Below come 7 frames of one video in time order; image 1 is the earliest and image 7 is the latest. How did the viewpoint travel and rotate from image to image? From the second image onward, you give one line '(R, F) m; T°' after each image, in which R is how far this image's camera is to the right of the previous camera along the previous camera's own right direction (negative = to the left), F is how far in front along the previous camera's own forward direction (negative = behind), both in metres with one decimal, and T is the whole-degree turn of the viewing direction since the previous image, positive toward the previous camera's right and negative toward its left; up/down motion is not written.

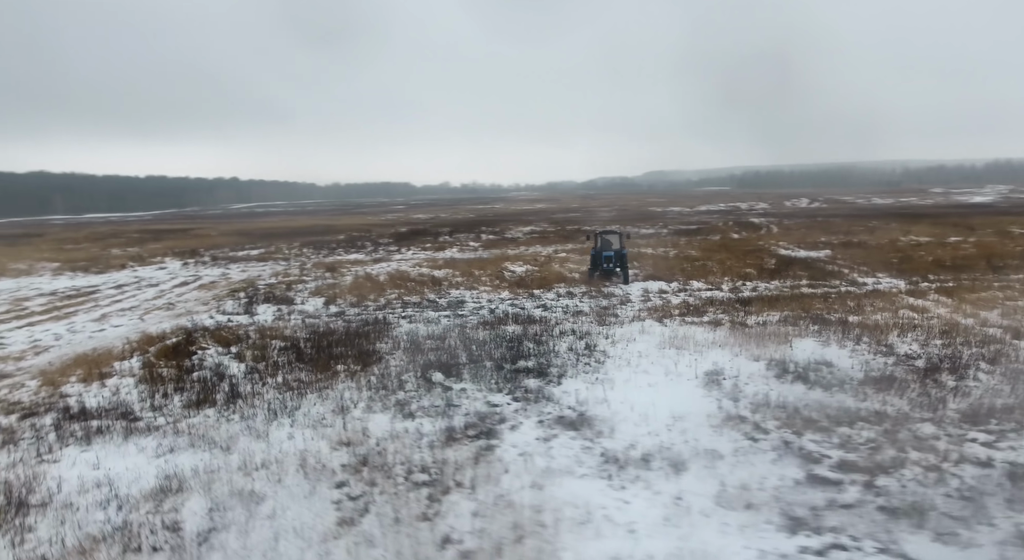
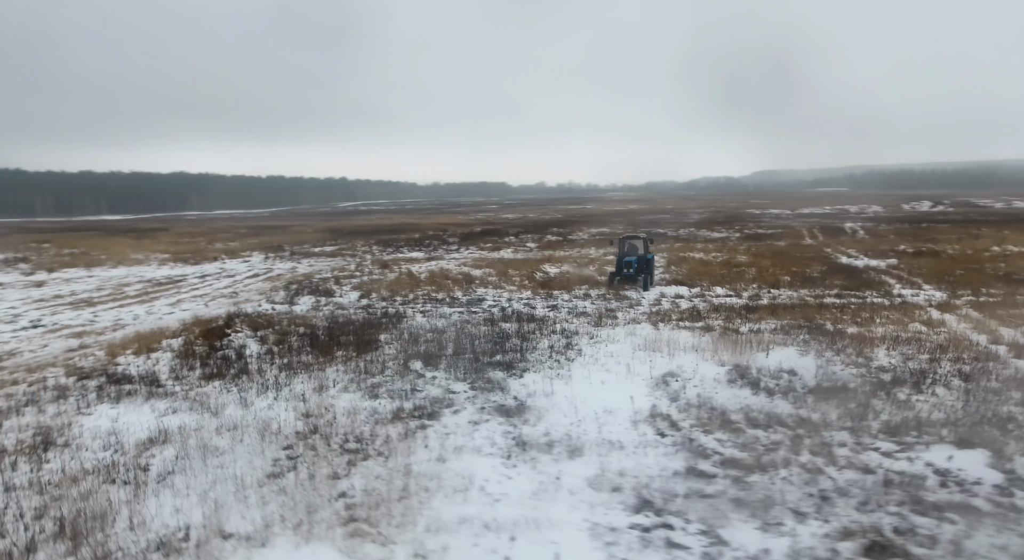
(+1.7, -0.6) m; -9°
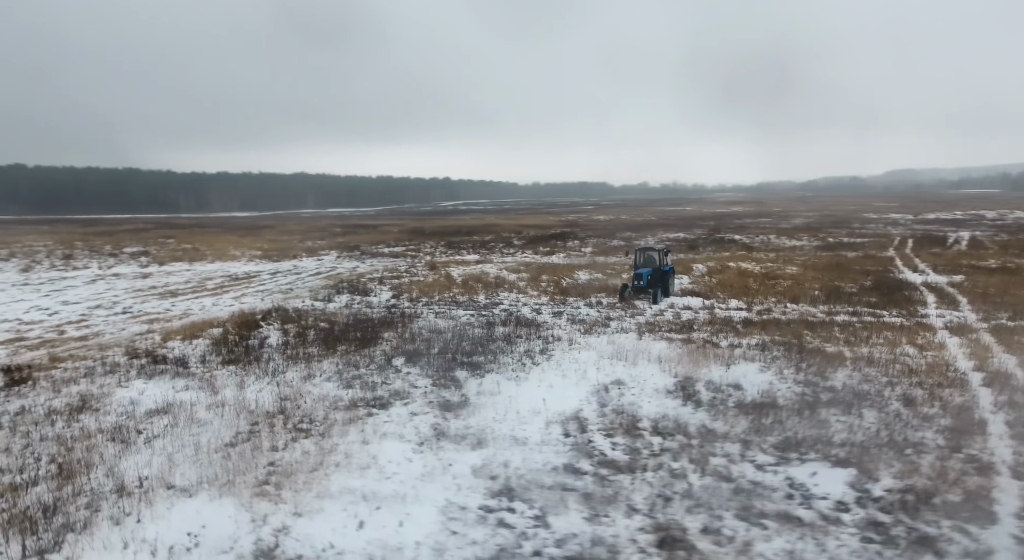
(+1.9, -0.7) m; -9°
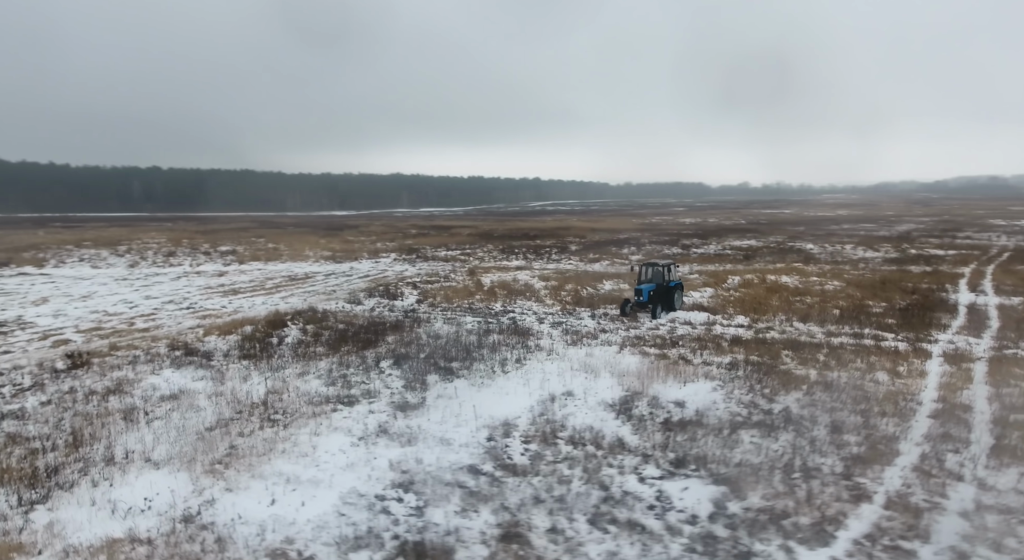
(+1.9, -0.6) m; -8°
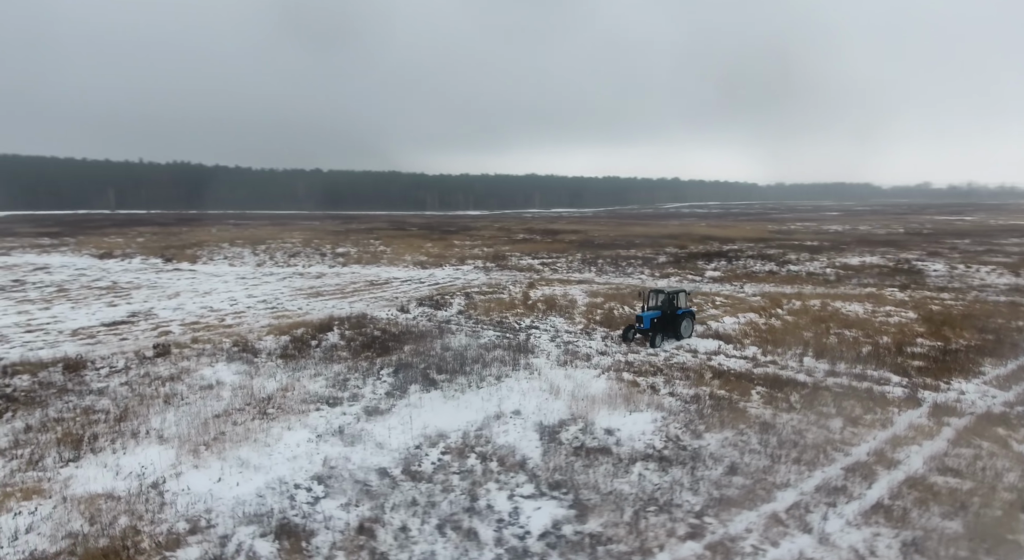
(+2.8, -0.7) m; -12°
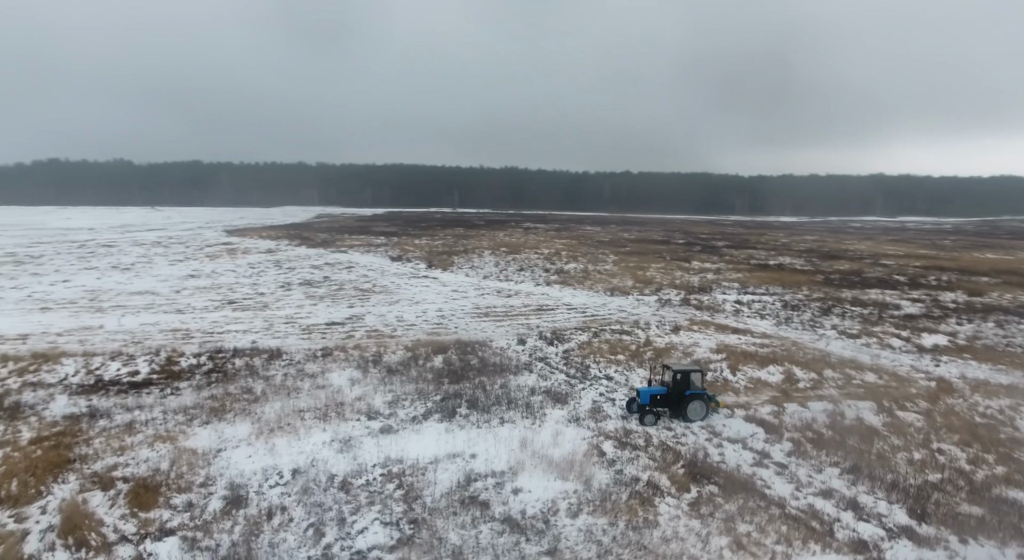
(+6.3, -0.4) m; -29°
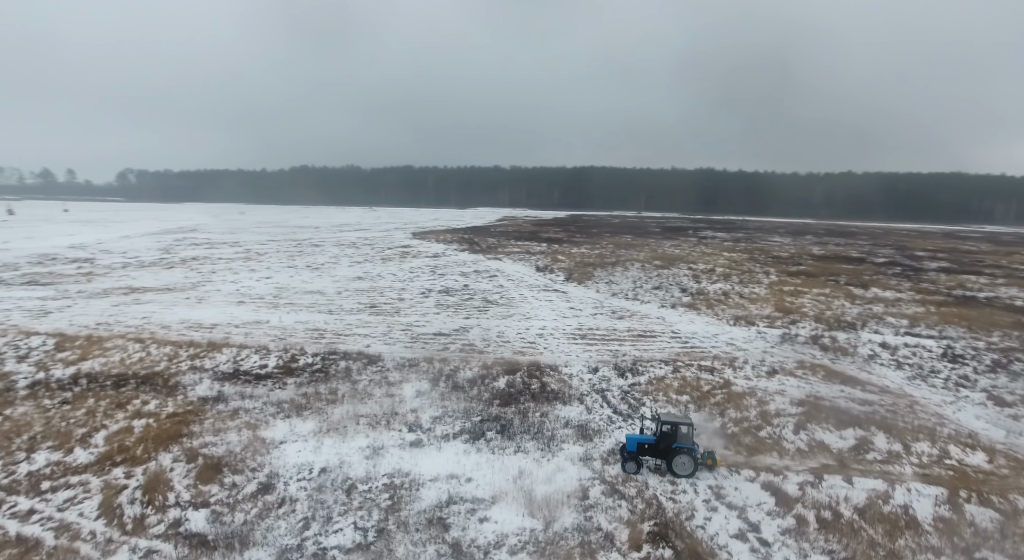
(+4.1, -0.4) m; -18°
